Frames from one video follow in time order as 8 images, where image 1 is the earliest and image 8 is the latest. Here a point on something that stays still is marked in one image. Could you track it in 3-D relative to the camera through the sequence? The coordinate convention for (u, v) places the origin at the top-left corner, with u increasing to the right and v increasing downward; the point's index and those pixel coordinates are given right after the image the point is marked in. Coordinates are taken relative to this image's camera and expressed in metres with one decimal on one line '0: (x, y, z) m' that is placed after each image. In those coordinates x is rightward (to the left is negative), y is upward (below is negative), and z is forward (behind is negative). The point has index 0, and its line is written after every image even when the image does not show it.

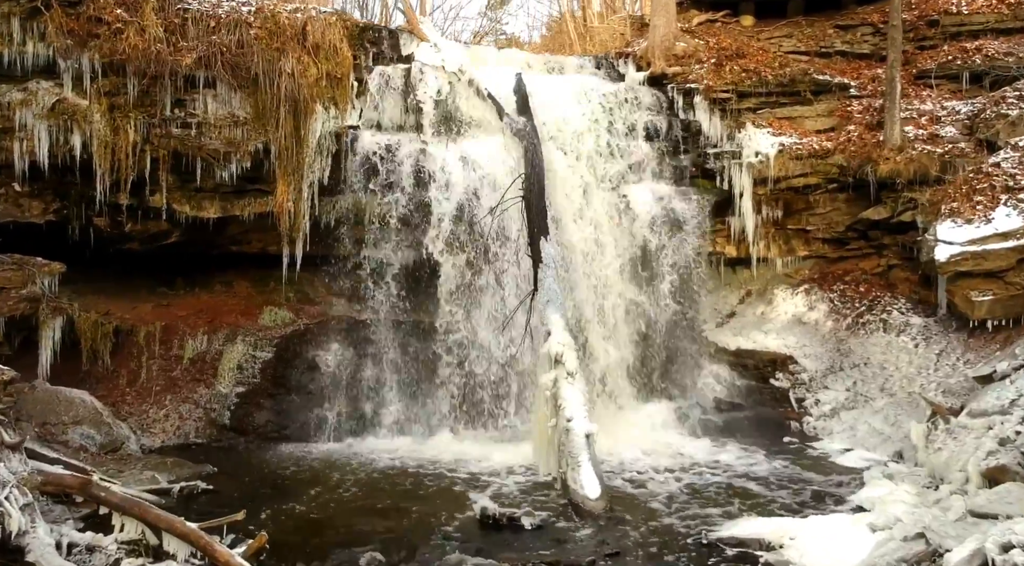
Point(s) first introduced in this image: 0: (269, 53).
0: (-3.6, +3.5, +10.4) m
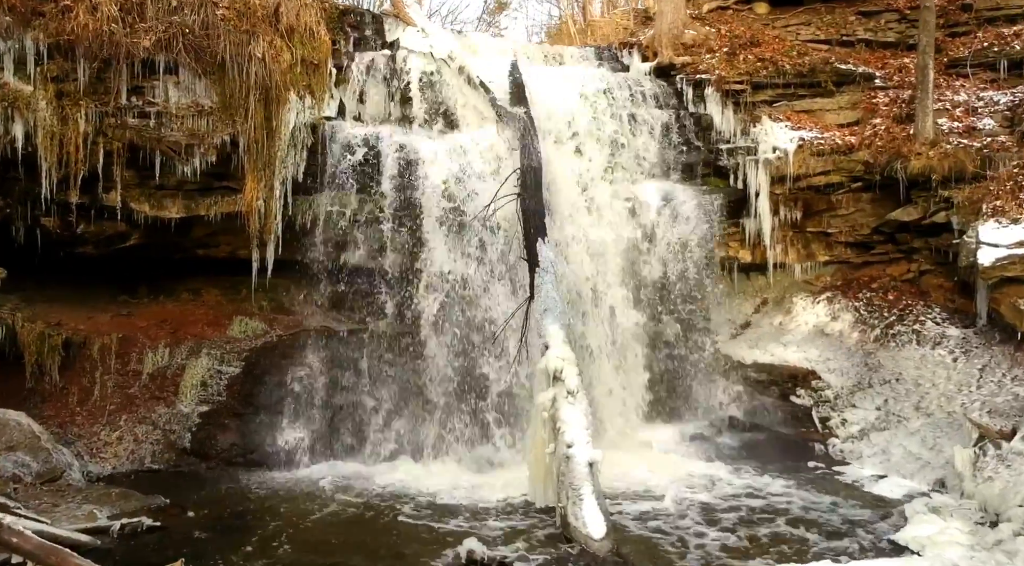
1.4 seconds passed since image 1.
0: (-3.7, +3.4, +9.4) m
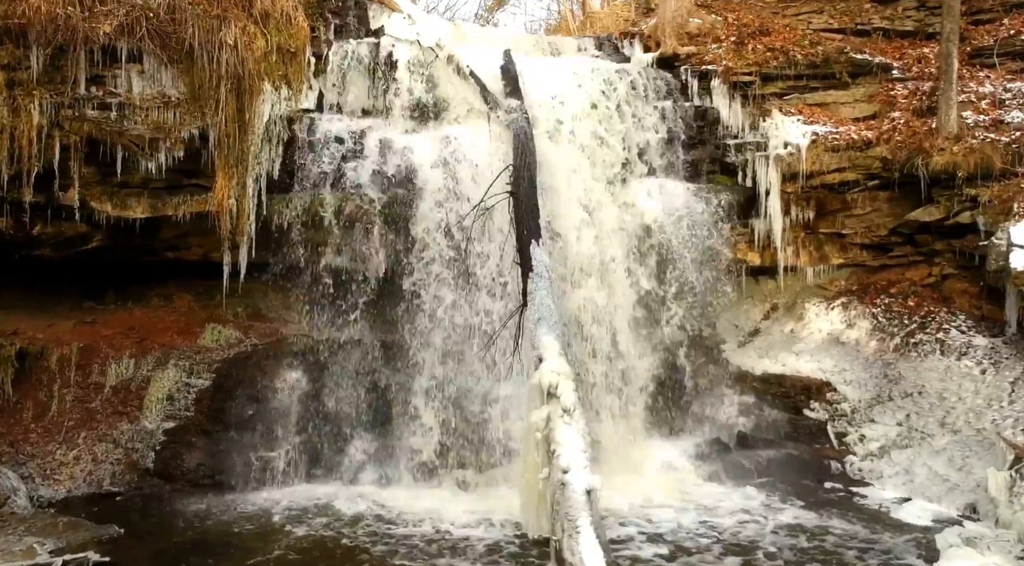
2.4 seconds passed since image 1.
0: (-3.8, +3.3, +8.7) m
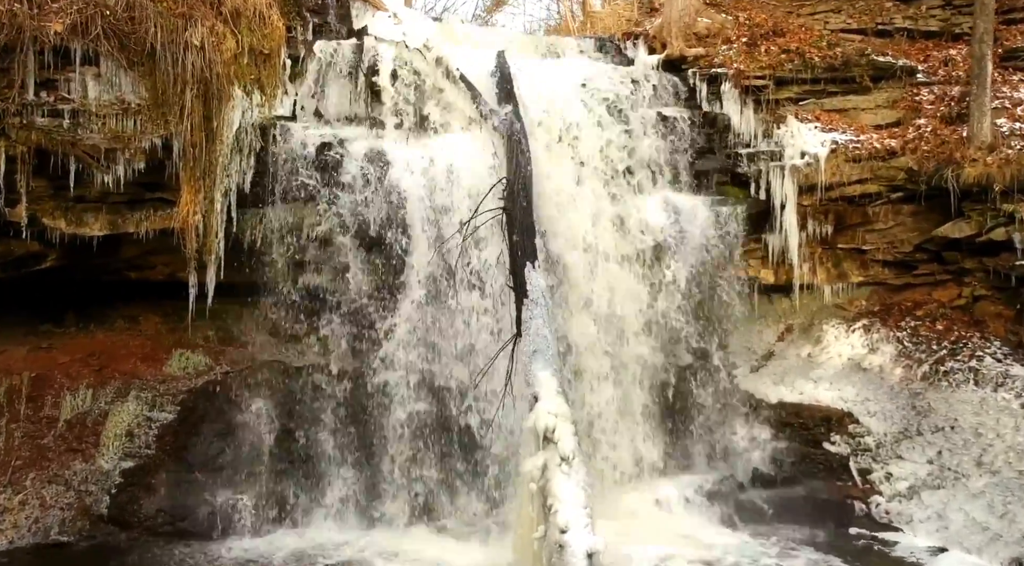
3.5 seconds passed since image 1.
0: (-3.9, +3.0, +7.9) m
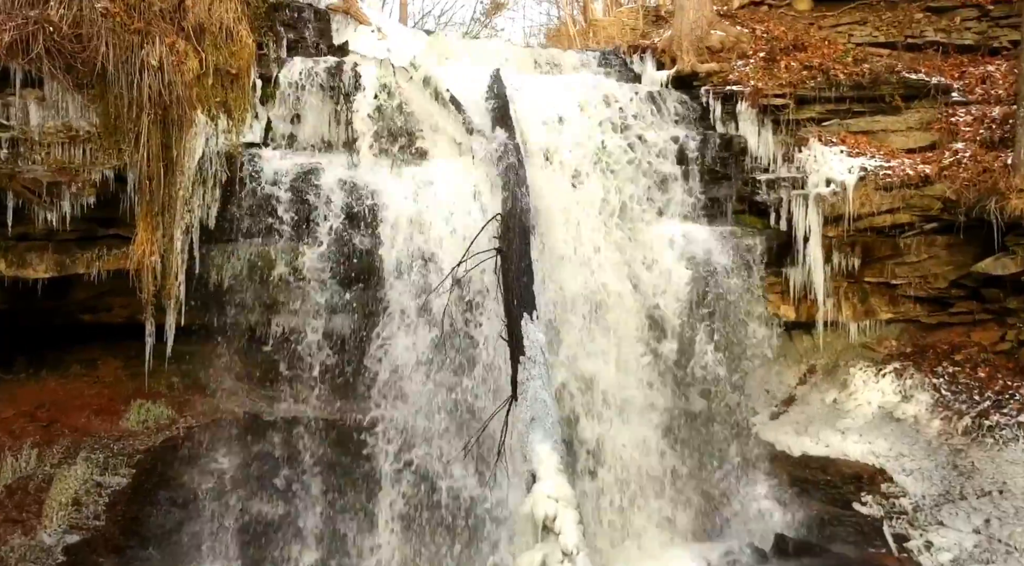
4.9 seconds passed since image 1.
0: (-3.9, +2.5, +7.1) m
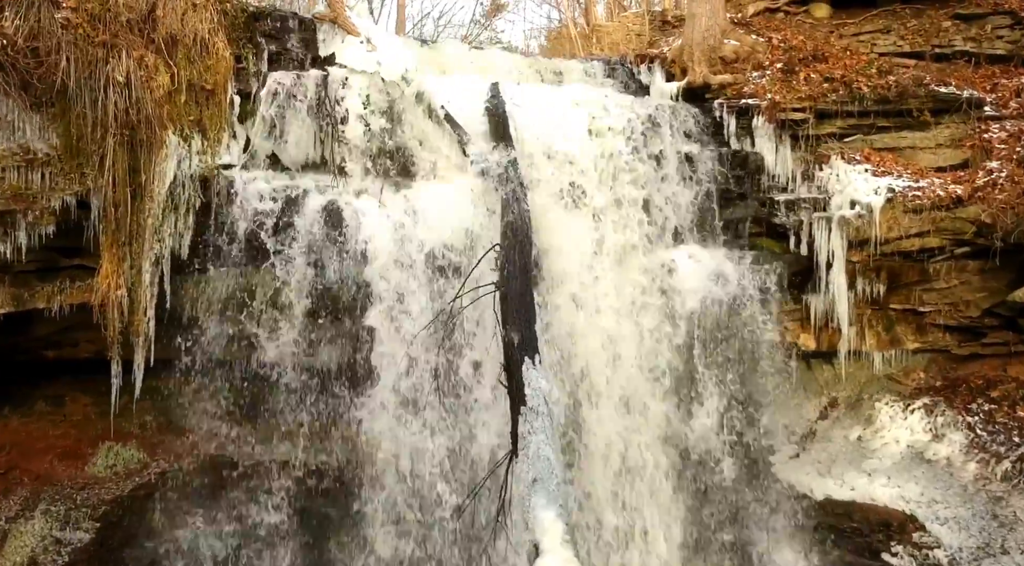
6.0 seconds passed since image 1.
0: (-4.0, +2.2, +6.4) m
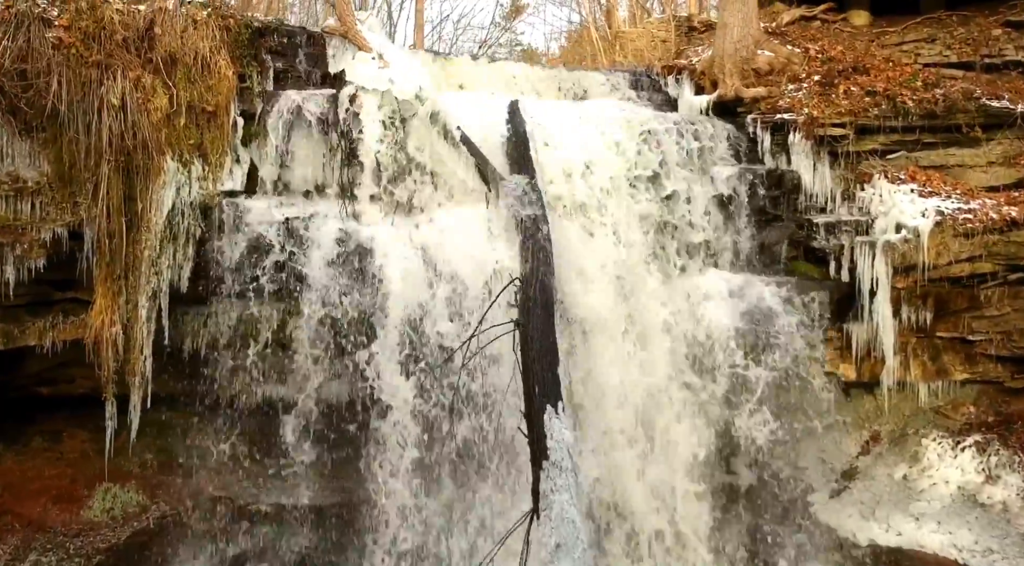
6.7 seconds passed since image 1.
0: (-3.8, +1.8, +6.0) m
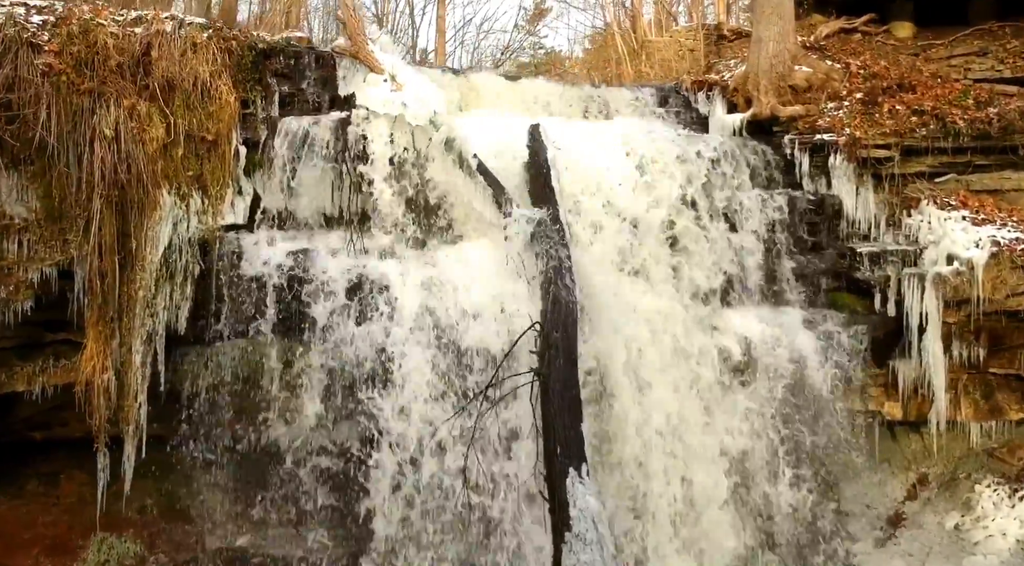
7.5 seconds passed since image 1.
0: (-3.6, +1.5, +5.6) m
